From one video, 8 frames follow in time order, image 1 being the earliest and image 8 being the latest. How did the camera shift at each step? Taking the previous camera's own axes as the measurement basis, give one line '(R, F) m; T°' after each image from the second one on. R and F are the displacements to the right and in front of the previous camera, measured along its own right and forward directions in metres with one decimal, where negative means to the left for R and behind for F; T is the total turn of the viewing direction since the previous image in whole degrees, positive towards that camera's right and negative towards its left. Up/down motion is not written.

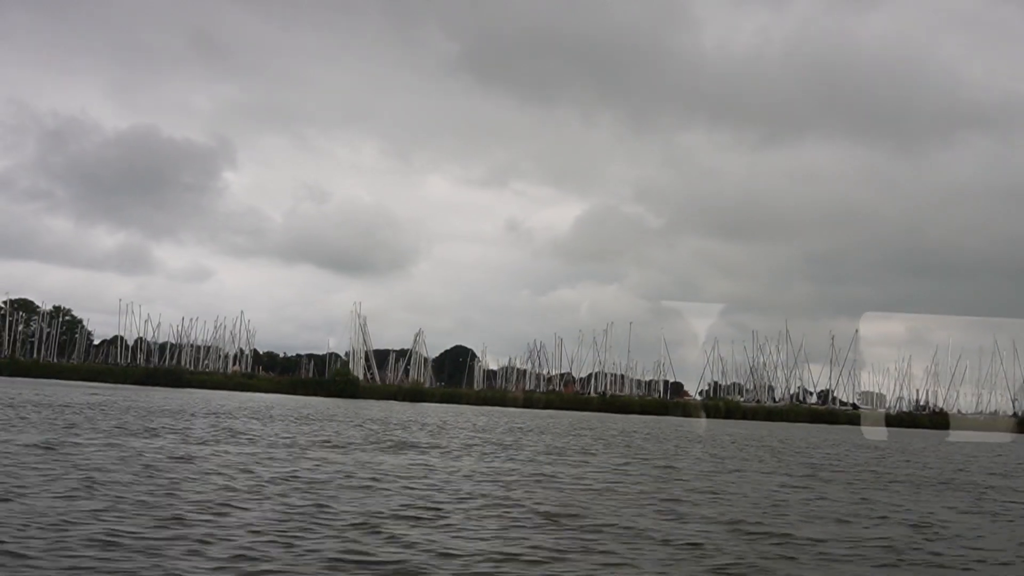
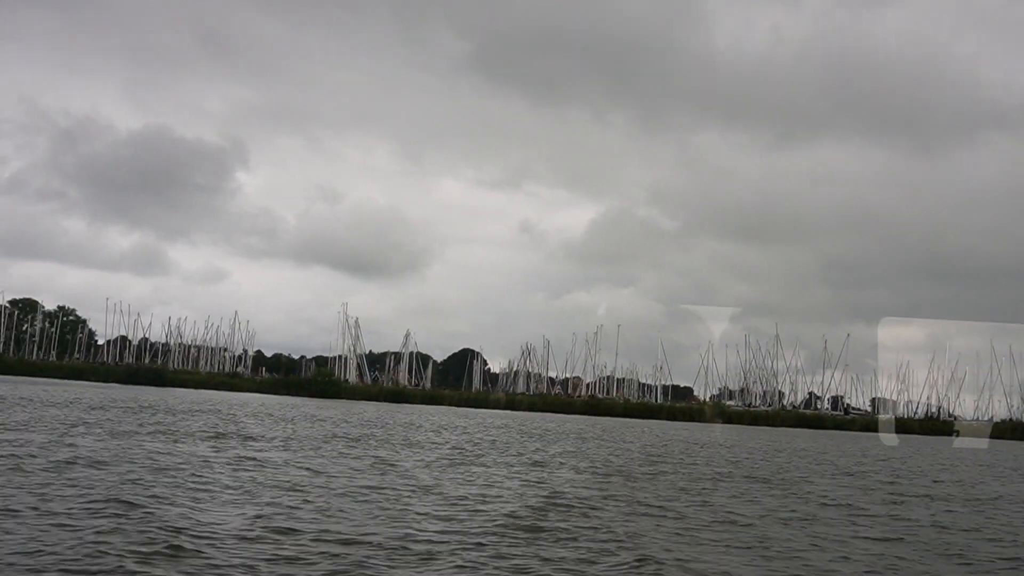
(+2.9, +1.6) m; -2°
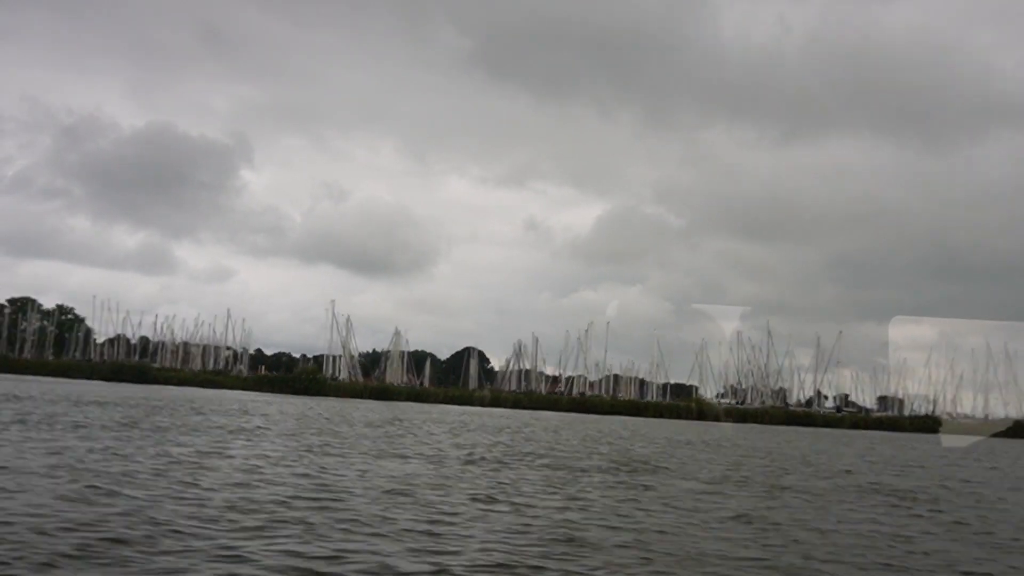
(+1.9, +1.3) m; -1°
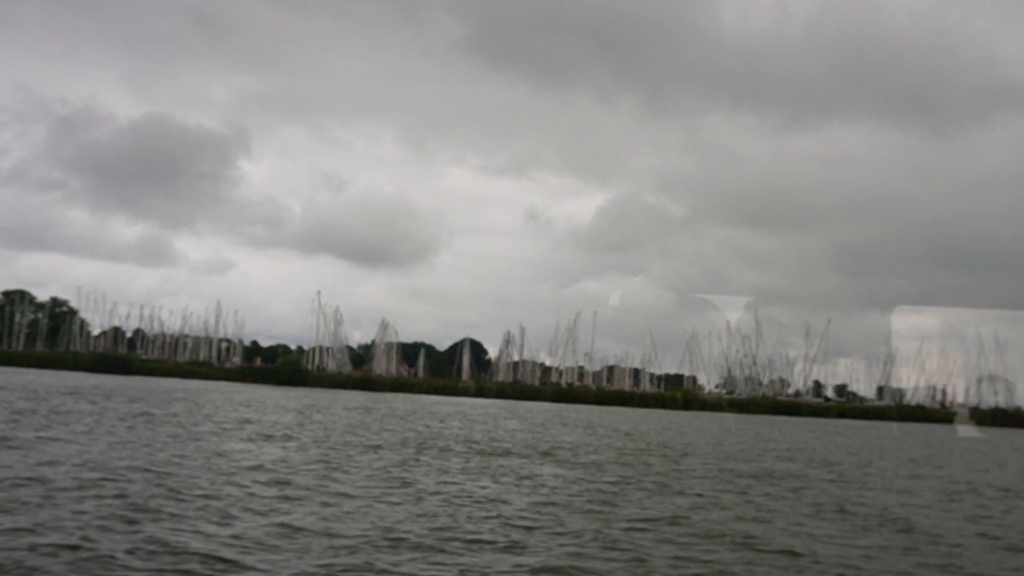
(+1.5, +1.1) m; -1°
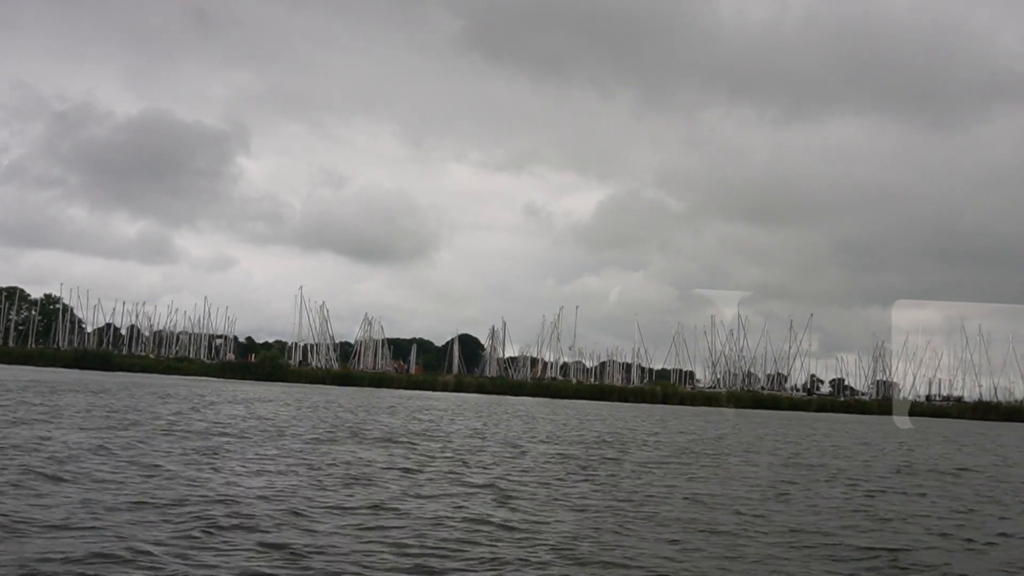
(+1.9, +0.6) m; -1°
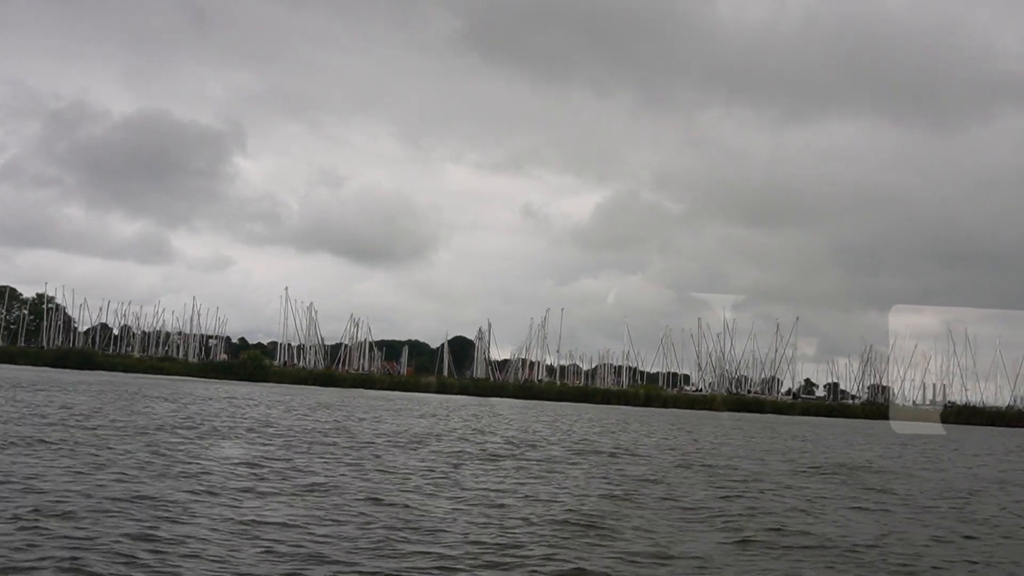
(+1.3, +0.7) m; 0°
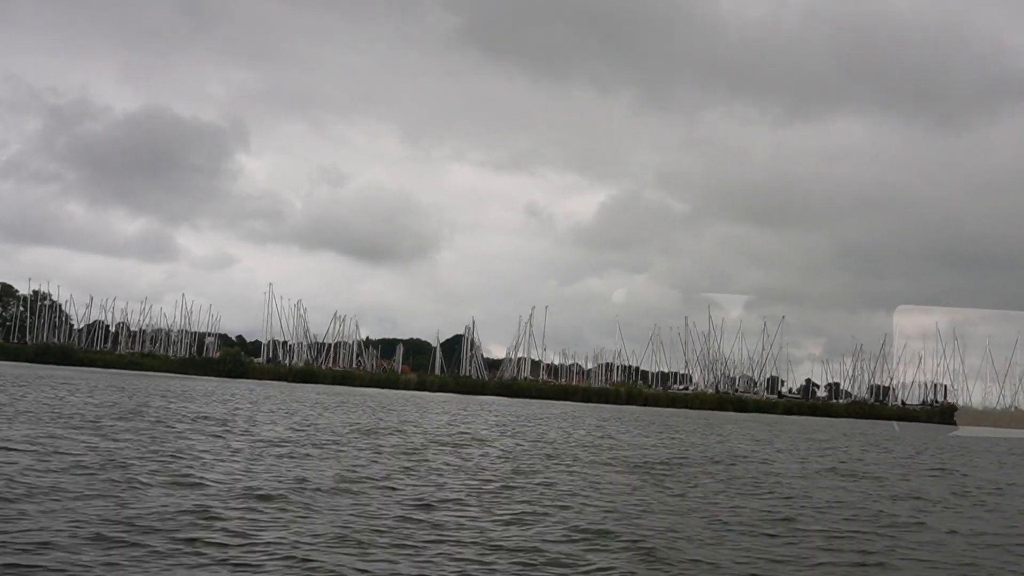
(+1.8, +1.1) m; -1°
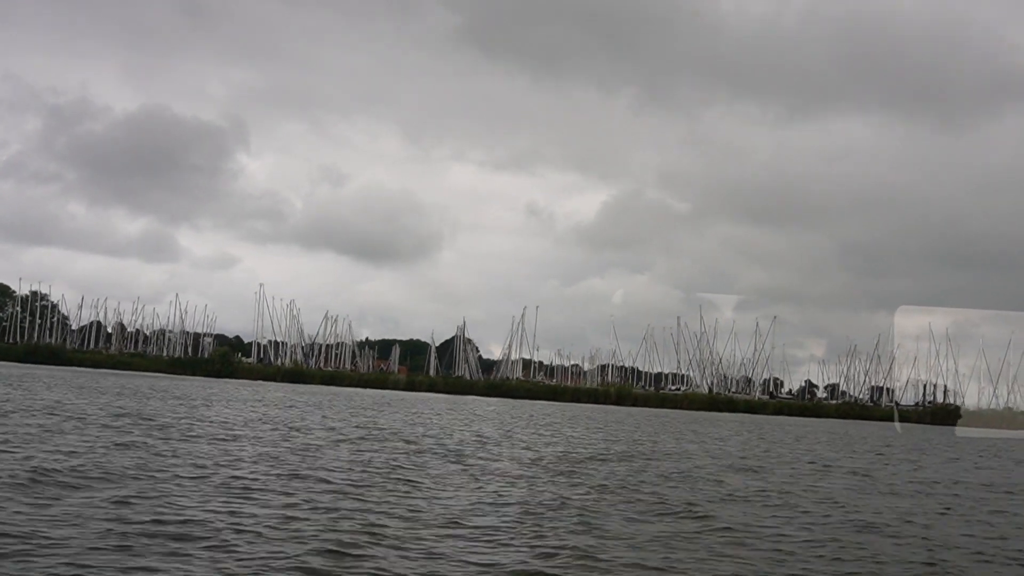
(+0.9, +0.4) m; 0°
